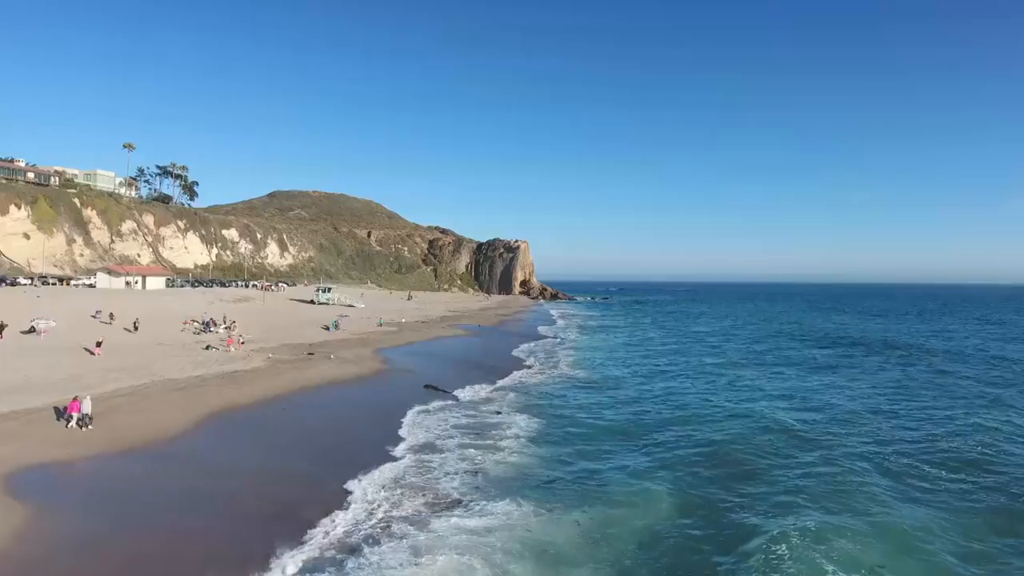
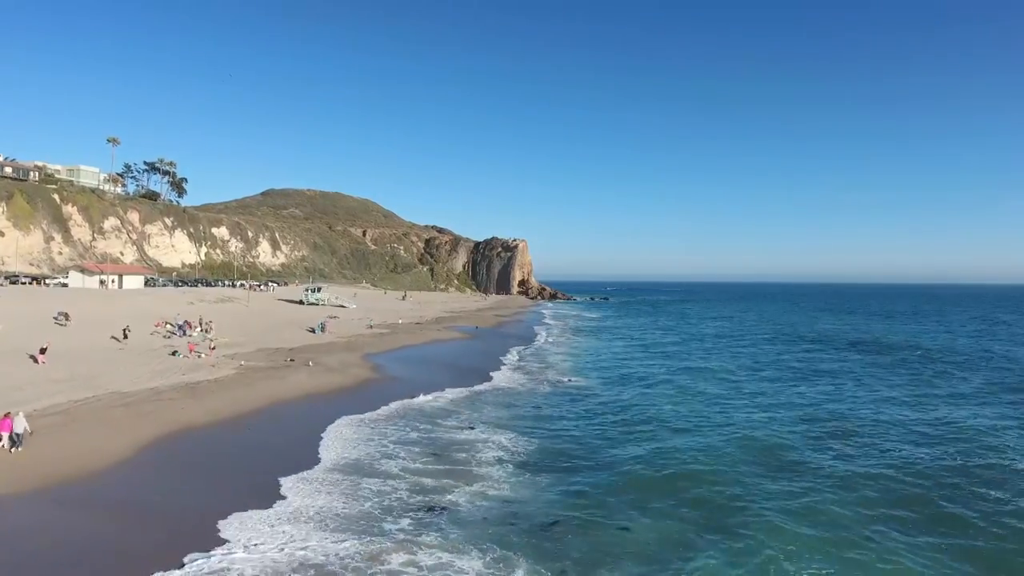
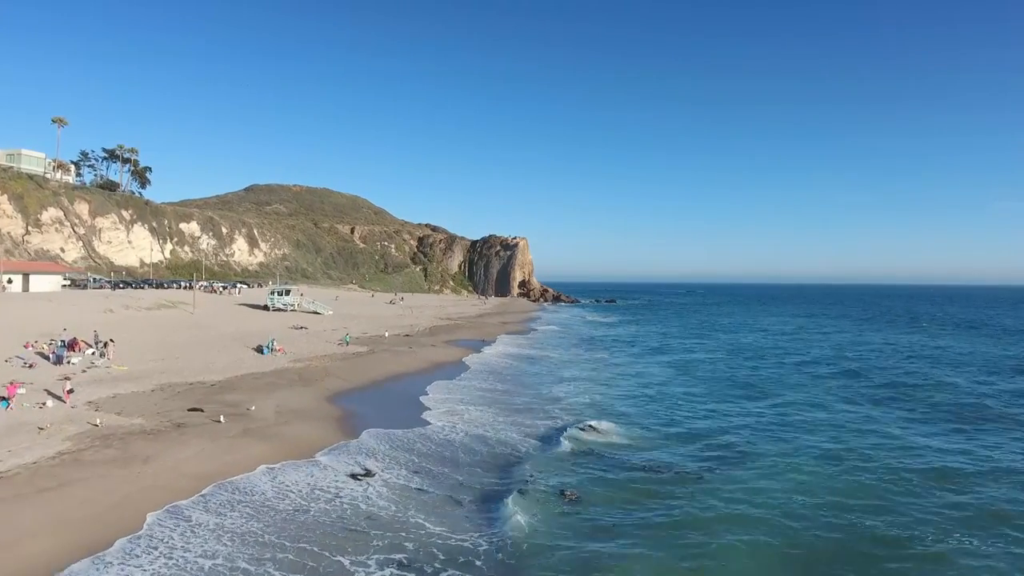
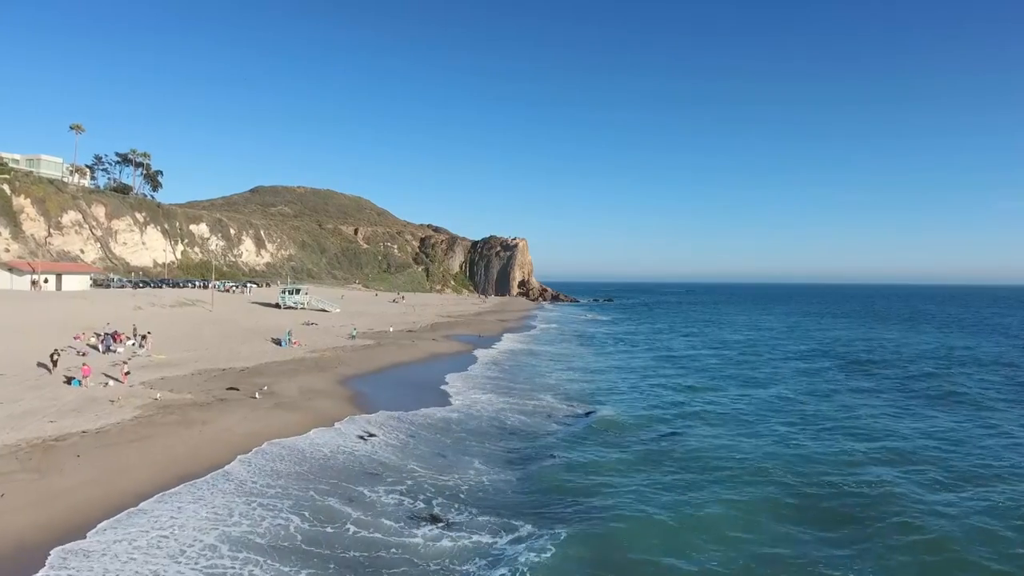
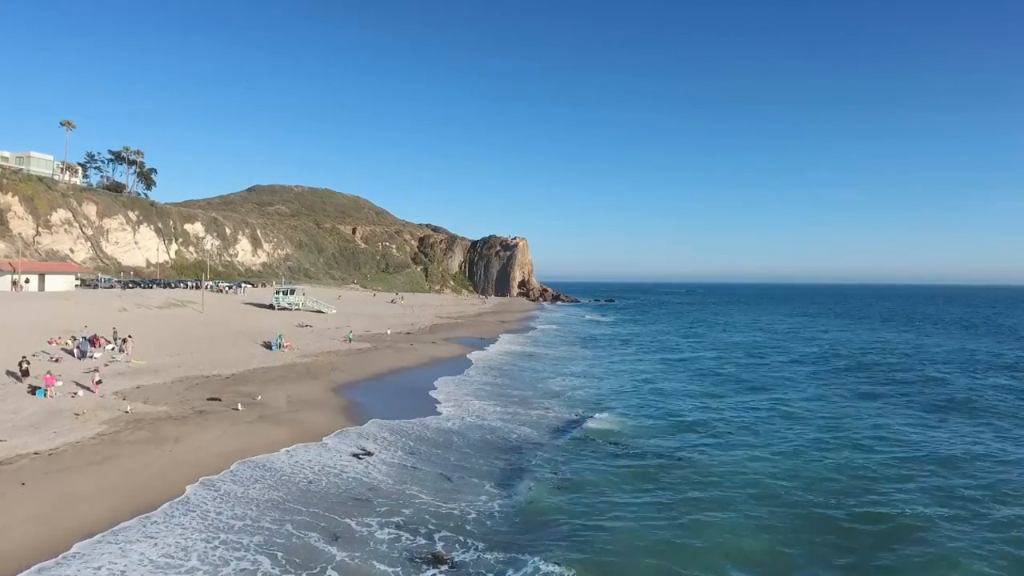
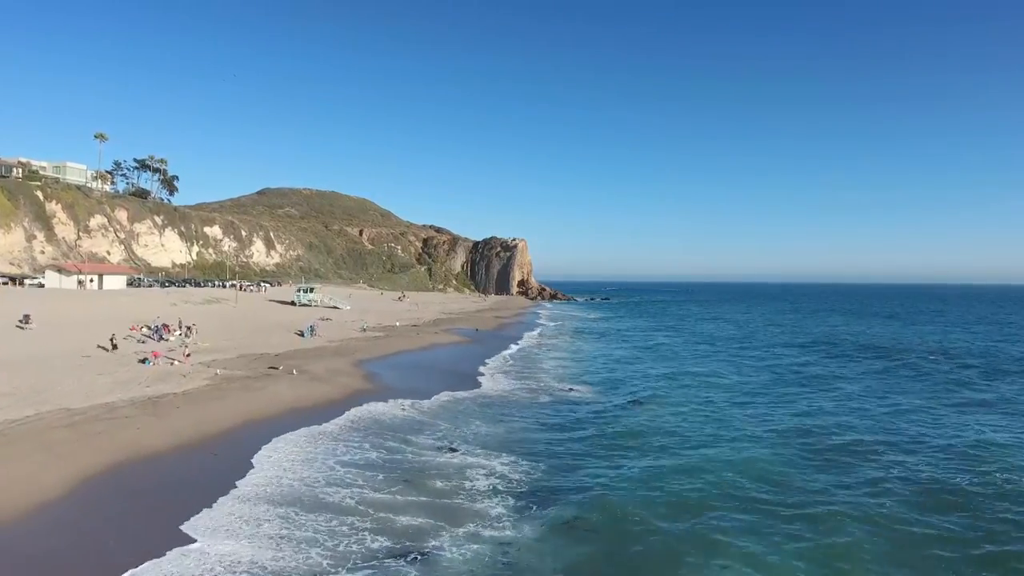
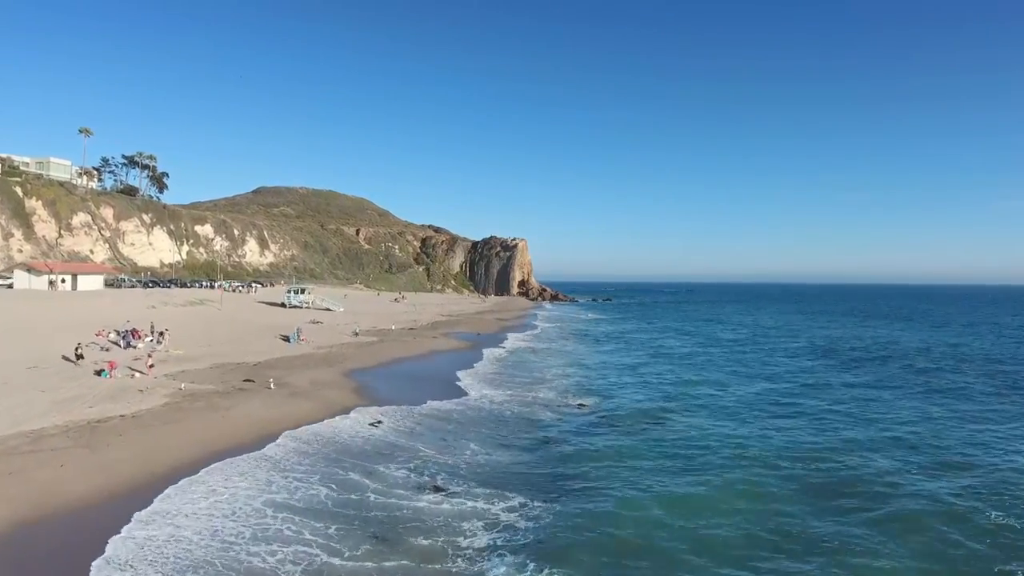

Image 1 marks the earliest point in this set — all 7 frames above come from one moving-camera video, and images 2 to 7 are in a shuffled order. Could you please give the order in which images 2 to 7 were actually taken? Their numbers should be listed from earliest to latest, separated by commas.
2, 6, 7, 4, 5, 3
